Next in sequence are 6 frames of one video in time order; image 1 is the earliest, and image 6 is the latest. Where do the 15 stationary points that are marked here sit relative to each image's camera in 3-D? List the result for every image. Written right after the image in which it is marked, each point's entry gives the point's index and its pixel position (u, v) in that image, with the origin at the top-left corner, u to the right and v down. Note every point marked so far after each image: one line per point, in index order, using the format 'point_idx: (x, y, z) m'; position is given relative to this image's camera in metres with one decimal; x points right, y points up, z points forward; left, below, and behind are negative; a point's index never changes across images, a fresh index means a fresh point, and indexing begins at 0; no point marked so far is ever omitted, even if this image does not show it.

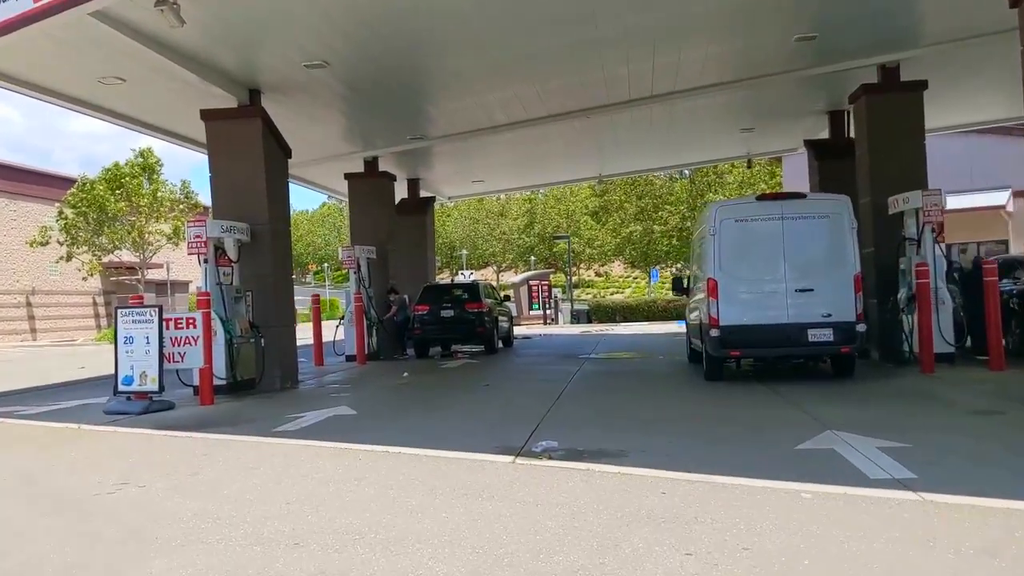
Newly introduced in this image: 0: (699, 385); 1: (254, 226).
0: (+2.1, -1.1, +10.9) m
1: (-3.4, +0.8, +12.9) m
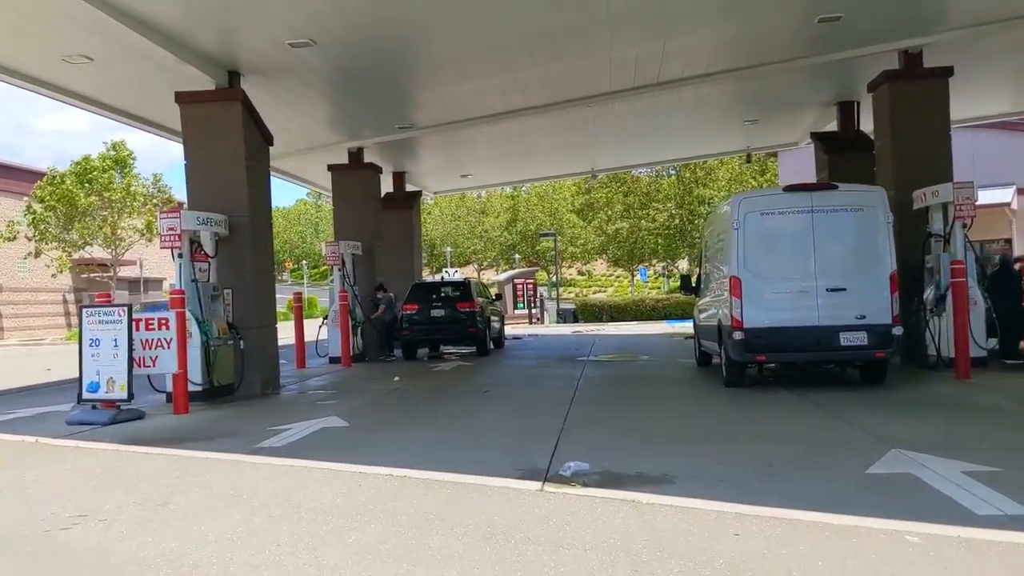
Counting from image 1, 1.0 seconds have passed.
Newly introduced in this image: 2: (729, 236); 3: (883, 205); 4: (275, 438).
0: (+2.1, -1.1, +10.0) m
1: (-3.4, +0.8, +11.9) m
2: (+2.2, +0.5, +9.9) m
3: (+3.6, +0.8, +9.6) m
4: (-1.9, -1.2, +7.9) m
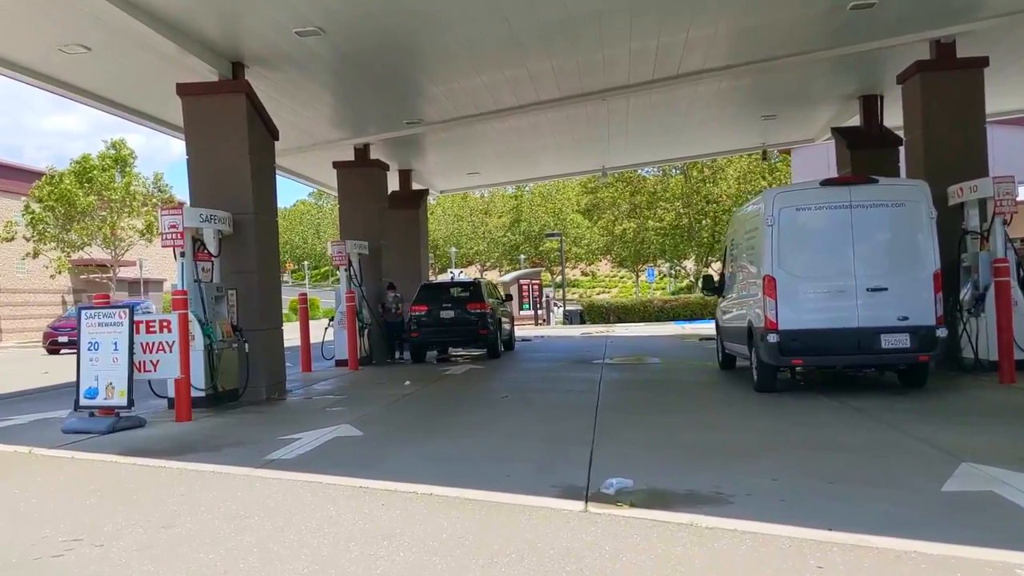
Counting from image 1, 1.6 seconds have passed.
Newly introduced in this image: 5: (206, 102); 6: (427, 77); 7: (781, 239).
0: (+2.3, -1.1, +9.5) m
1: (-3.2, +0.8, +11.4) m
2: (+2.4, +0.5, +9.4) m
3: (+3.8, +0.8, +9.1) m
4: (-1.7, -1.2, +7.3) m
5: (-3.5, +2.1, +11.3) m
6: (-1.2, +2.9, +13.7) m
7: (+2.5, +0.5, +9.2) m
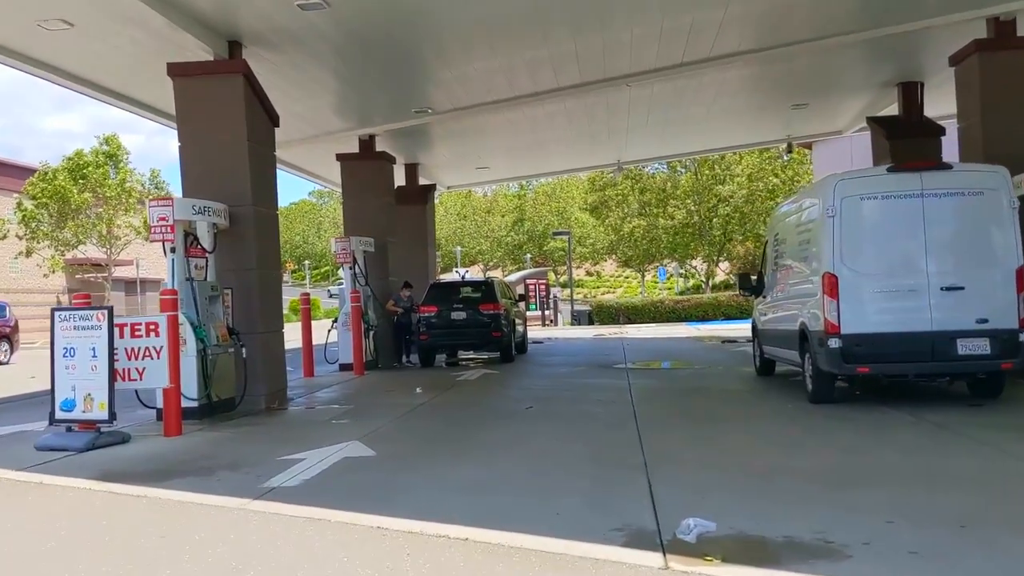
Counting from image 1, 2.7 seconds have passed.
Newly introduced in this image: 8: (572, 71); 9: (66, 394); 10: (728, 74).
0: (+2.6, -1.1, +8.5) m
1: (-2.9, +0.8, +10.4) m
2: (+2.6, +0.6, +8.4) m
3: (+4.1, +0.8, +8.1) m
4: (-1.4, -1.2, +6.3) m
5: (-3.3, +2.2, +10.3) m
6: (-0.9, +2.9, +12.7) m
7: (+2.8, +0.5, +8.2) m
8: (+0.8, +3.0, +13.6) m
9: (-3.7, -0.9, +8.1) m
10: (+3.2, +3.2, +14.6) m
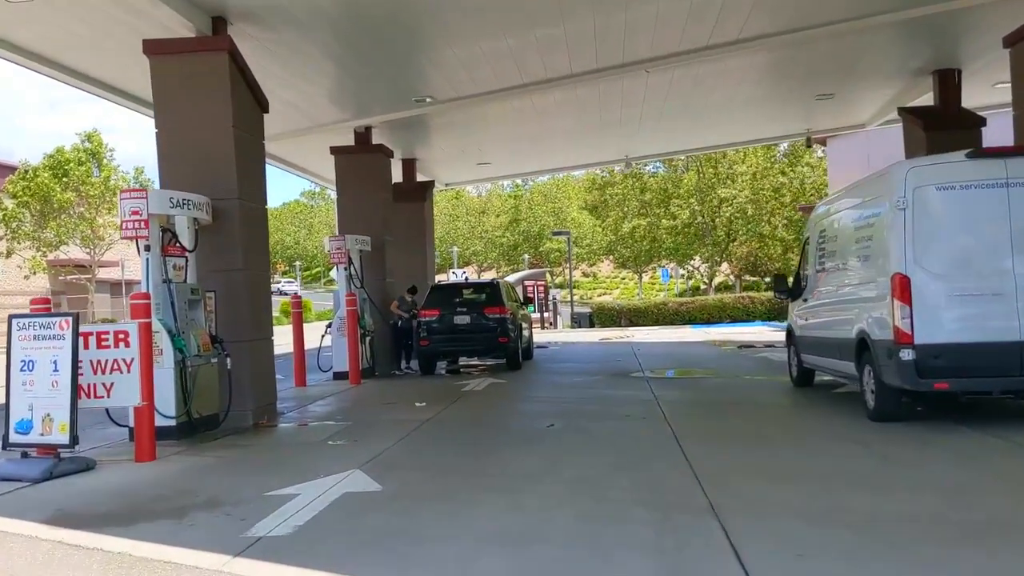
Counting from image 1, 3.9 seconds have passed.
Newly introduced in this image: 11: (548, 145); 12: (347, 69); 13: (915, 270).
0: (+2.7, -1.1, +7.5) m
1: (-2.8, +0.8, +9.3) m
2: (+2.8, +0.5, +7.4) m
3: (+4.2, +0.8, +7.1) m
4: (-1.3, -1.2, +5.3) m
5: (-3.1, +2.1, +9.2) m
6: (-0.8, +2.9, +11.6) m
7: (+2.9, +0.4, +7.2) m
8: (+0.9, +3.0, +12.6) m
9: (-3.5, -0.9, +7.0) m
10: (+3.3, +3.1, +13.5) m
11: (+0.7, +2.8, +19.2) m
12: (-2.1, +2.8, +12.5) m
13: (+2.9, +0.1, +7.1) m
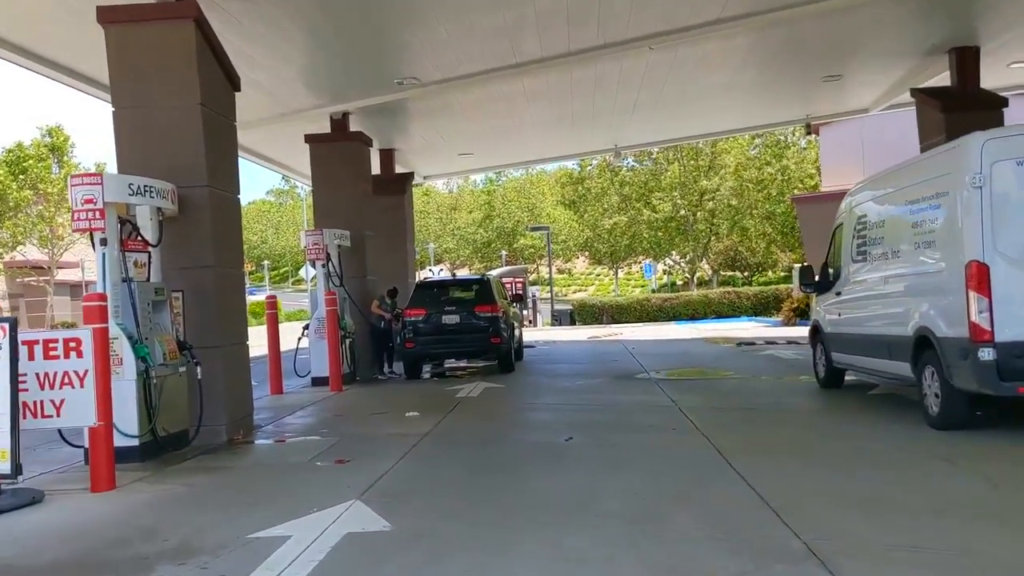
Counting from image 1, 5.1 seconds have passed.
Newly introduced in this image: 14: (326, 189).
0: (+2.9, -1.0, +6.5) m
1: (-2.7, +0.8, +8.2) m
2: (+2.9, +0.6, +6.5) m
3: (+4.3, +0.9, +6.2) m
4: (-1.1, -1.2, +4.2) m
5: (-3.1, +2.1, +8.1) m
6: (-0.9, +2.9, +10.5) m
7: (+3.0, +0.5, +6.2) m
8: (+0.9, +3.0, +11.6) m
9: (-3.4, -0.9, +5.9) m
10: (+3.2, +3.2, +12.6) m
11: (+0.5, +2.9, +18.2) m
12: (-2.2, +2.8, +11.5) m
13: (+3.0, +0.2, +6.2) m
14: (-2.7, +1.5, +14.4) m
